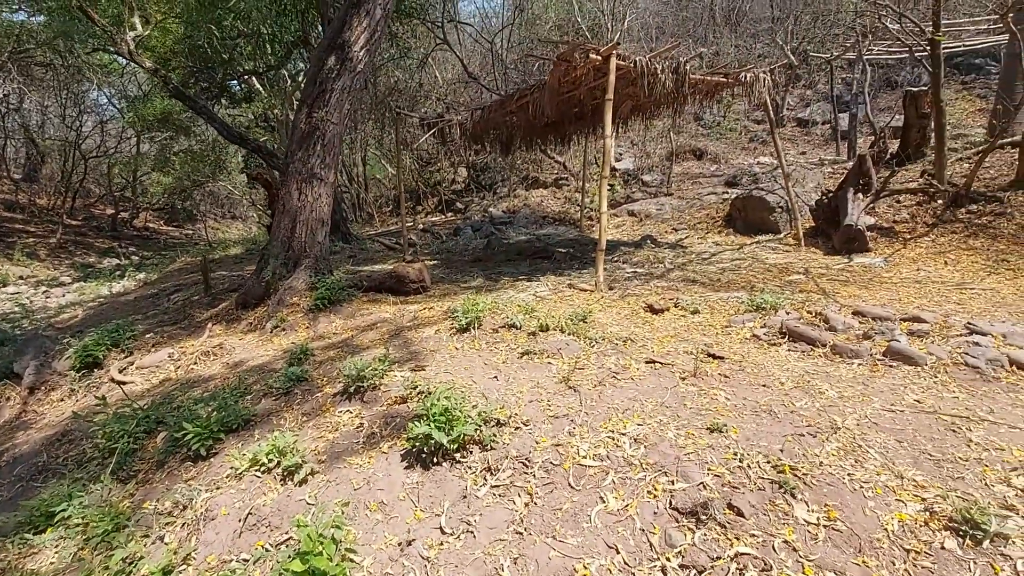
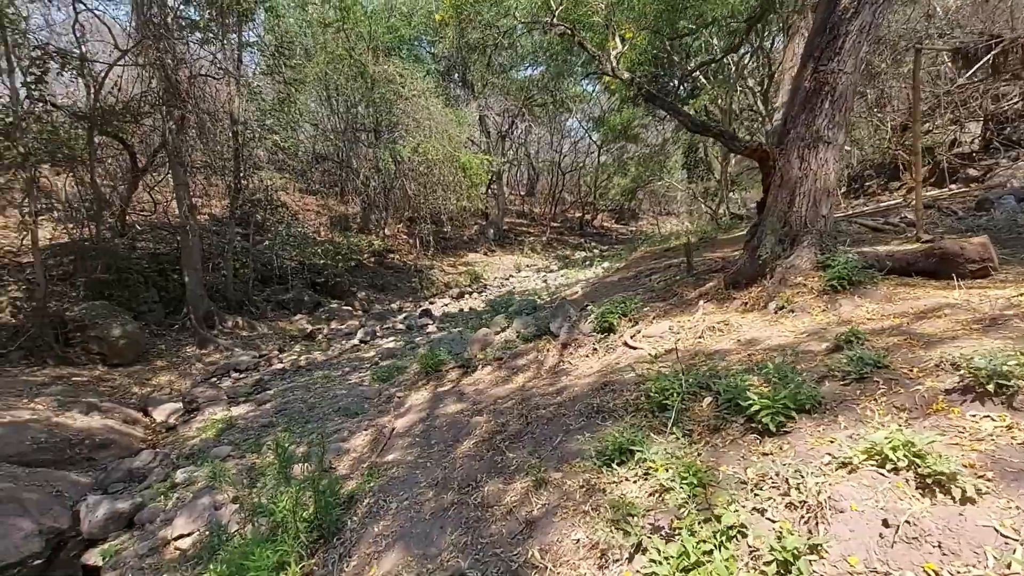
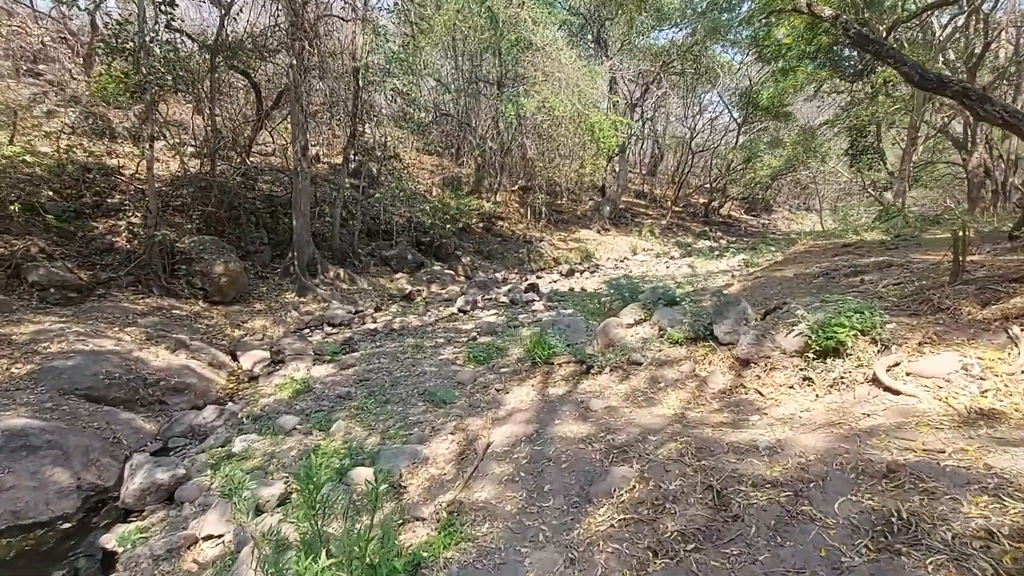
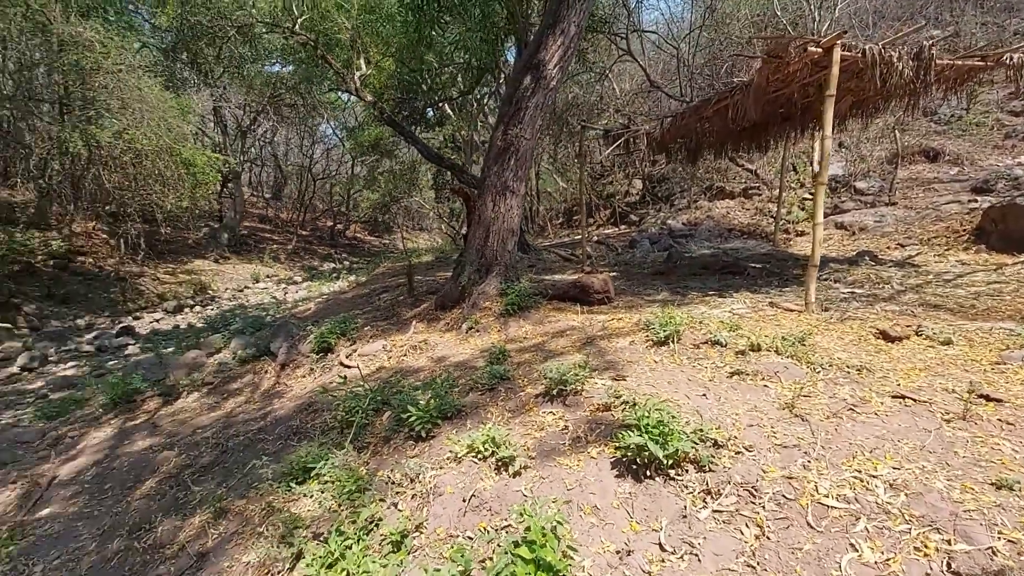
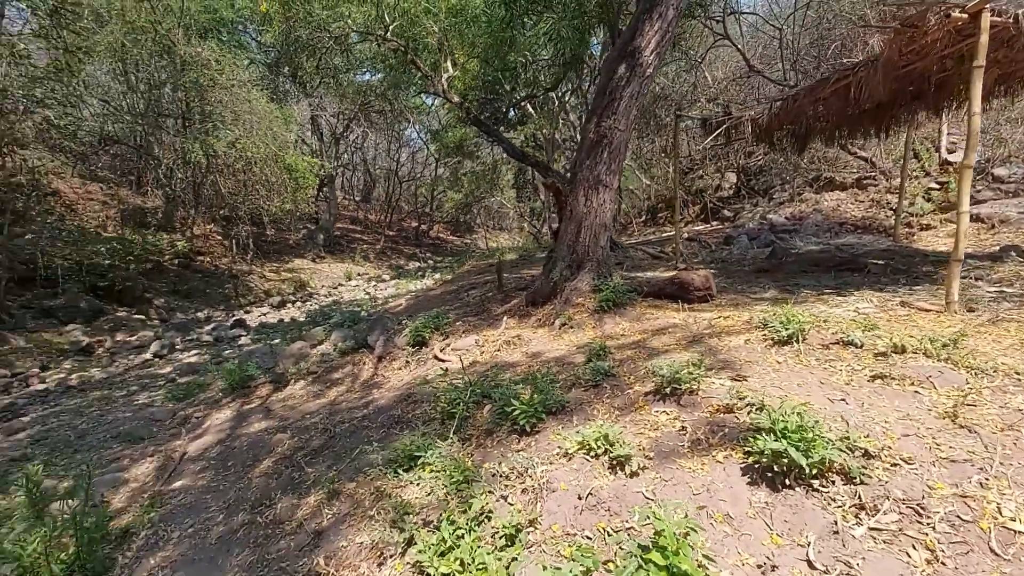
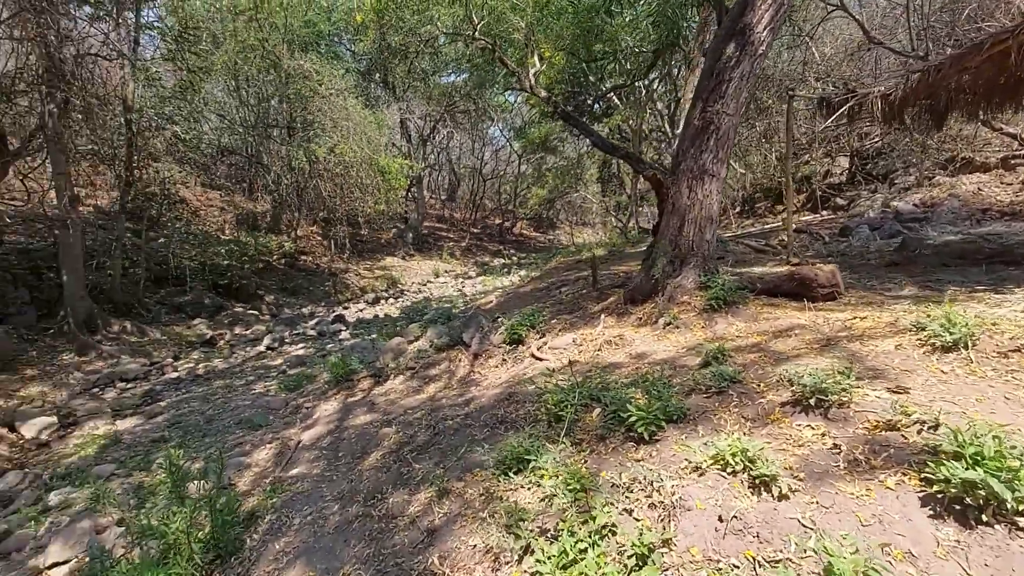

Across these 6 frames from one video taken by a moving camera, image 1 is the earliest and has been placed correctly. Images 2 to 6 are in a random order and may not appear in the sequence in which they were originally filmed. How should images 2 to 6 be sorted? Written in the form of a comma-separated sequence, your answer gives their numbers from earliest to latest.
4, 5, 6, 2, 3
